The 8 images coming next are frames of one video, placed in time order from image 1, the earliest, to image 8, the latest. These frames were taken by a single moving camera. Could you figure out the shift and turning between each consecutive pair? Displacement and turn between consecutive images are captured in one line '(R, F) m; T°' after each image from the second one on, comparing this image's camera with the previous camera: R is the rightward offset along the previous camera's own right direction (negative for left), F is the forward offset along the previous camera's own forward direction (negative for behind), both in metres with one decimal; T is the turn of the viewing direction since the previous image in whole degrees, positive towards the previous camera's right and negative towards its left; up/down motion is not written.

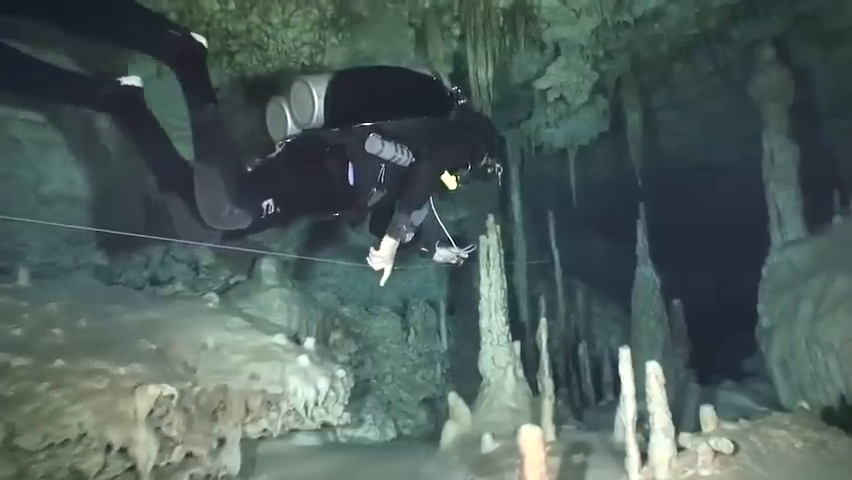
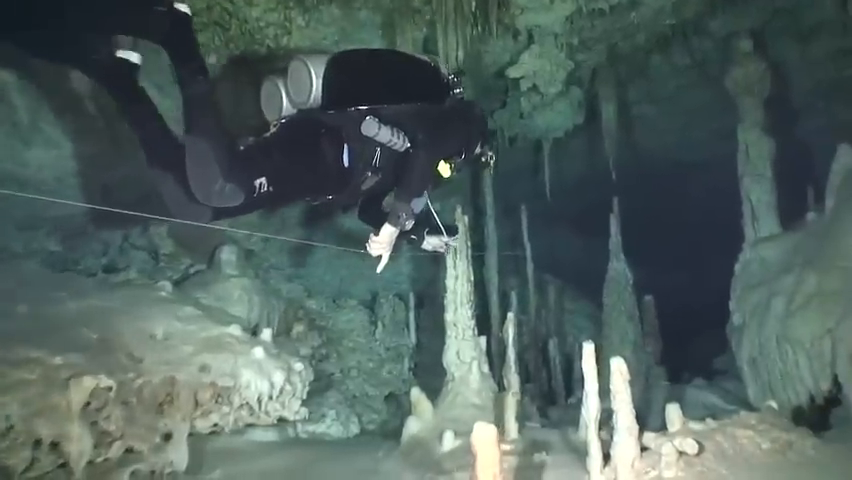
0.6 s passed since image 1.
(+0.2, +0.3) m; +2°
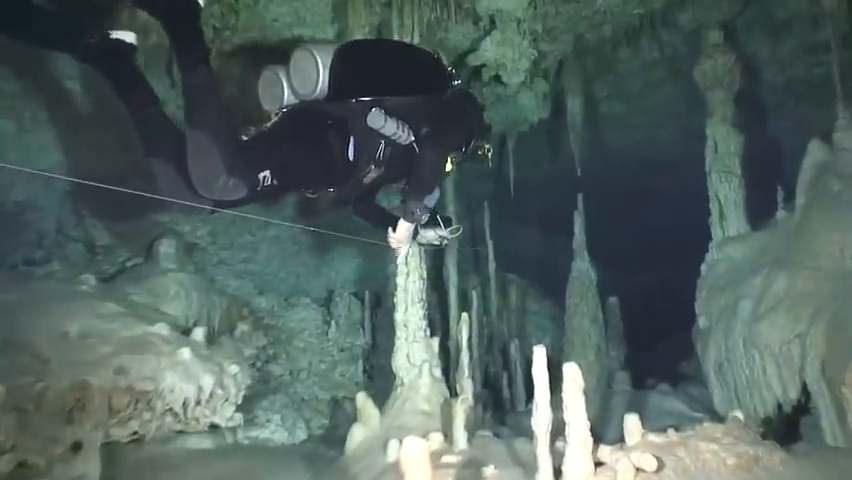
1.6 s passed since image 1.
(+0.2, +0.5) m; +2°
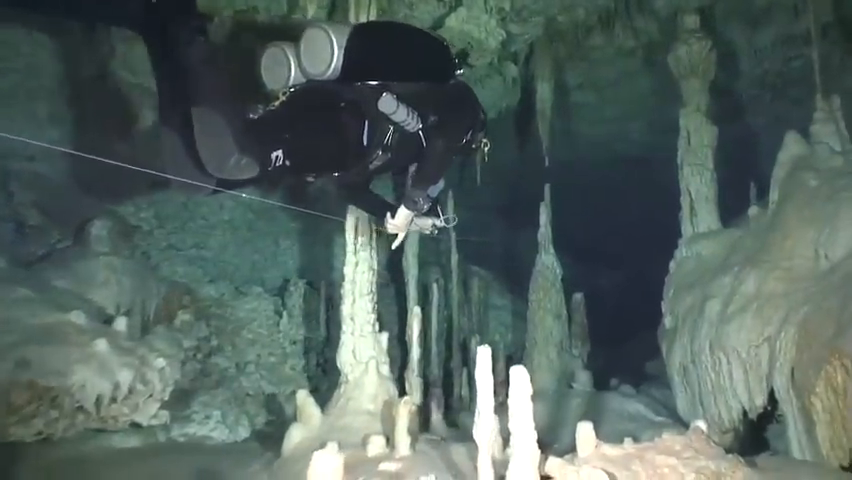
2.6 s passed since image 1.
(+0.2, +0.5) m; +2°
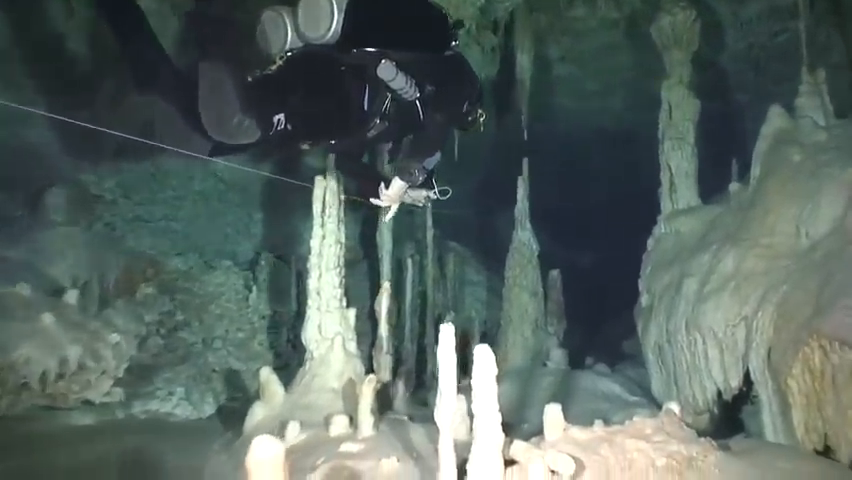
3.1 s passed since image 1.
(+0.1, +0.2) m; +1°
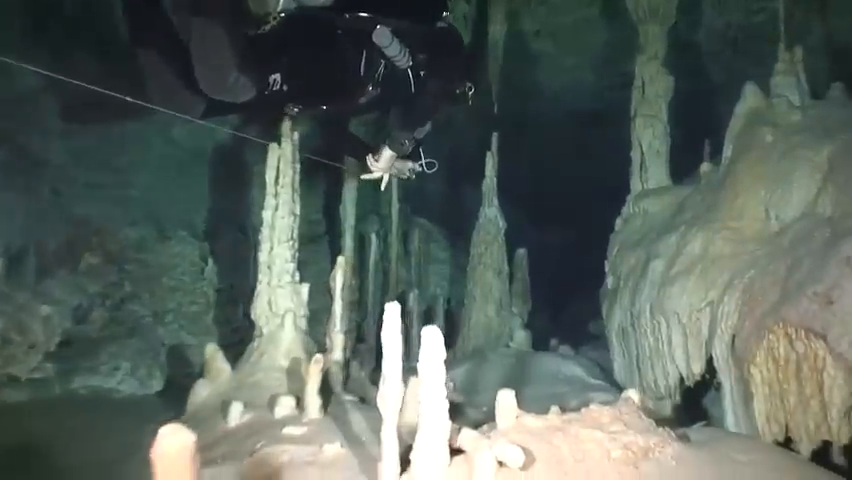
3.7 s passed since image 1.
(+0.1, +0.3) m; +2°
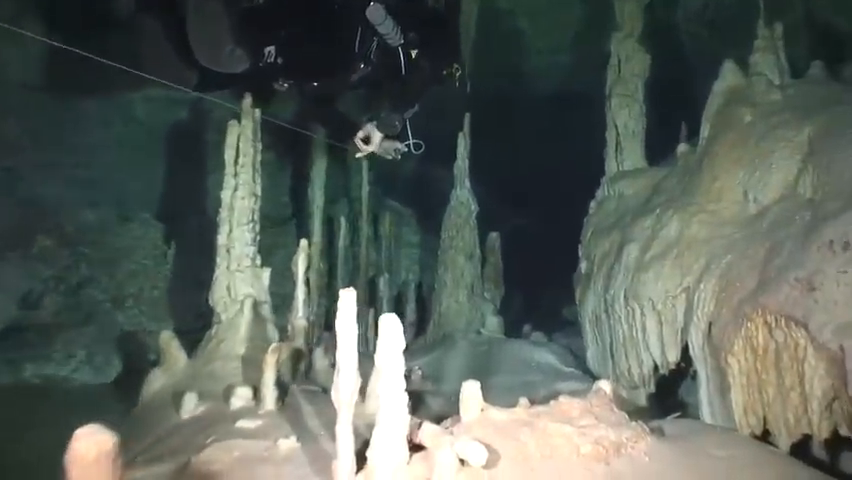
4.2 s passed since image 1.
(+0.1, +0.3) m; +2°
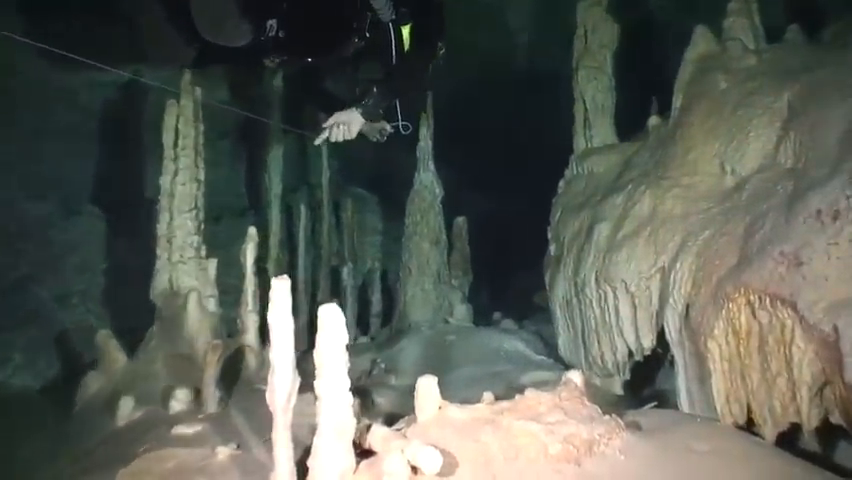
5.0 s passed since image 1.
(+0.1, +0.4) m; +2°
